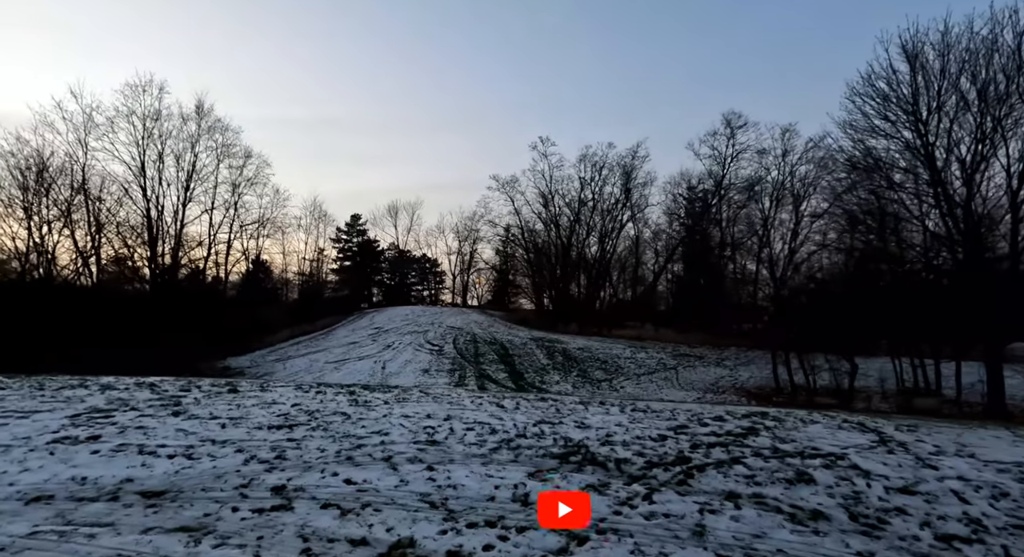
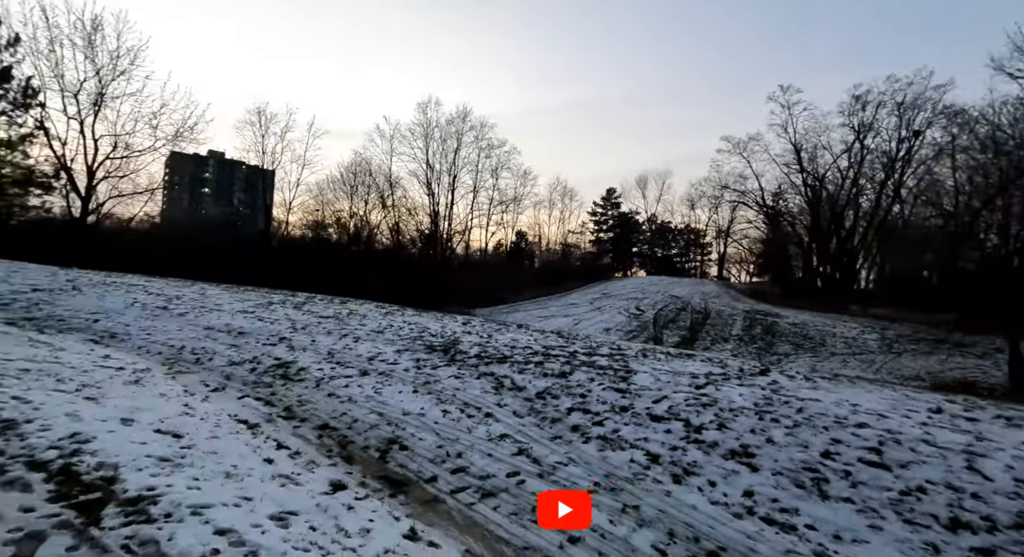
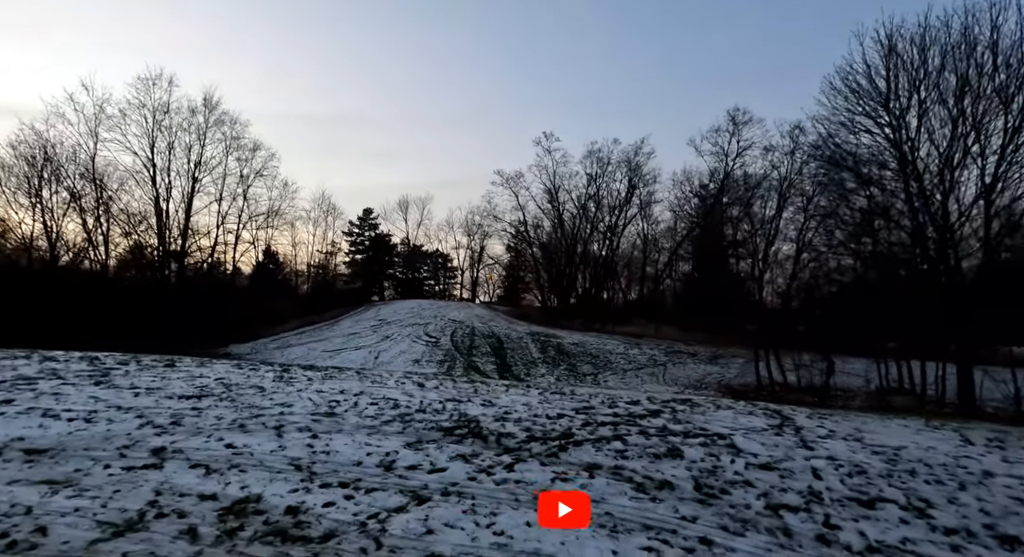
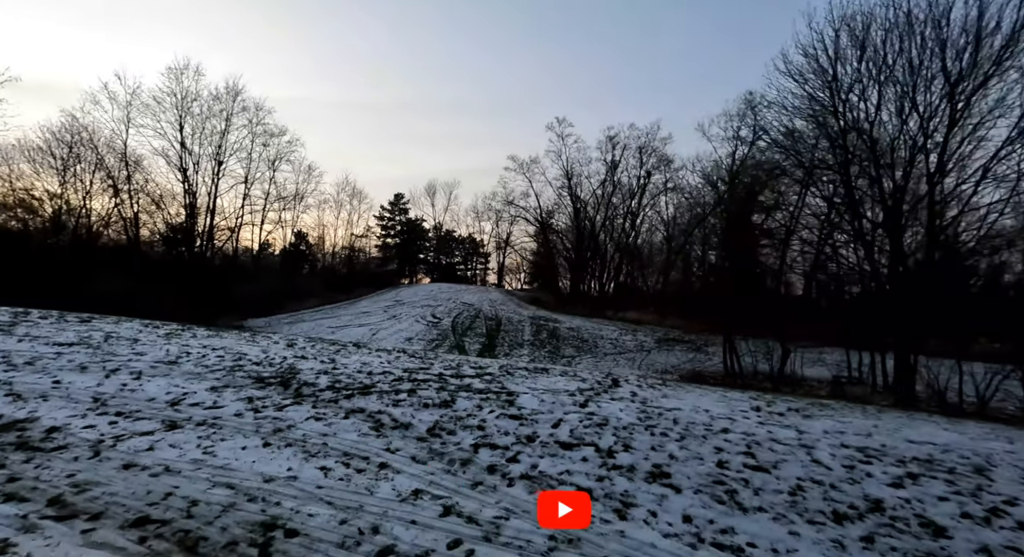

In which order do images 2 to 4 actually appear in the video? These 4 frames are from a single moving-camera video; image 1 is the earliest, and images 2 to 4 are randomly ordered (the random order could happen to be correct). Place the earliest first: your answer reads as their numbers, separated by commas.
3, 4, 2
